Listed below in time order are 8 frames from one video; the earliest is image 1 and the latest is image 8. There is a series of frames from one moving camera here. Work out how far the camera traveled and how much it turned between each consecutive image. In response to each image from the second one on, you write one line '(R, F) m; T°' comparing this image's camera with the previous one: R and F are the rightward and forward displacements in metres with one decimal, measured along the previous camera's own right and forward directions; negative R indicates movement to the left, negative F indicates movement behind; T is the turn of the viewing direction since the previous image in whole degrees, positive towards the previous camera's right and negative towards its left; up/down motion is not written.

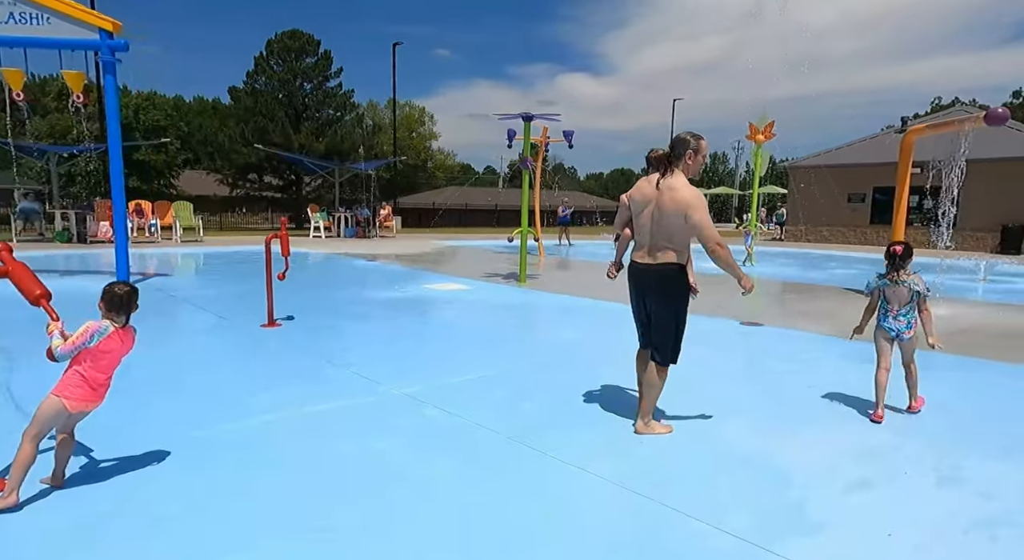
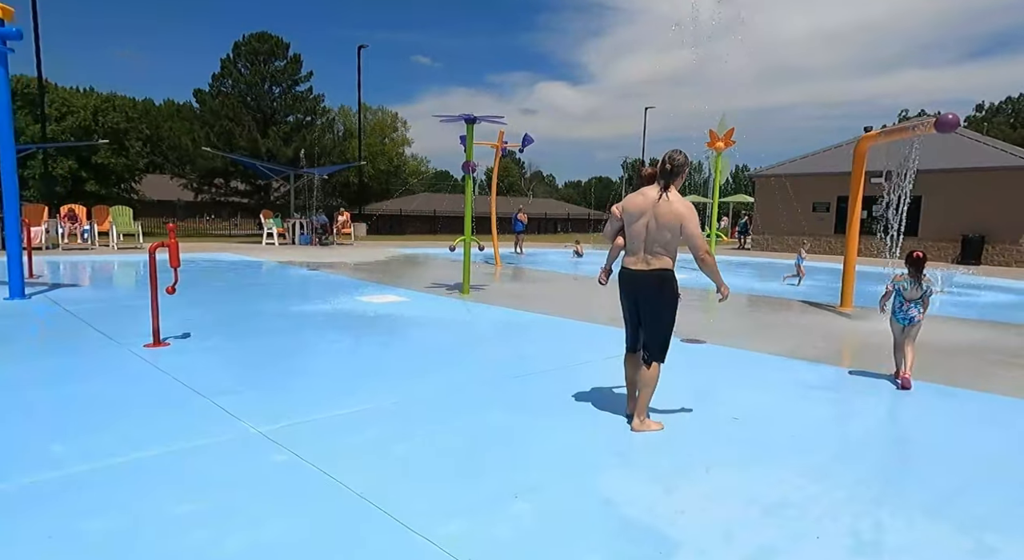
(+0.6, +0.5) m; +2°
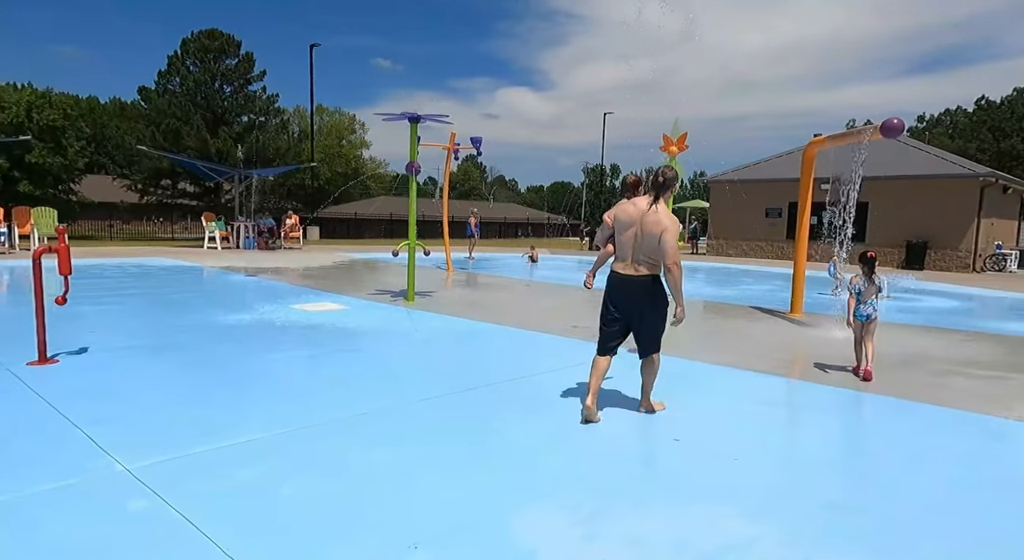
(+0.2, +0.3) m; +4°
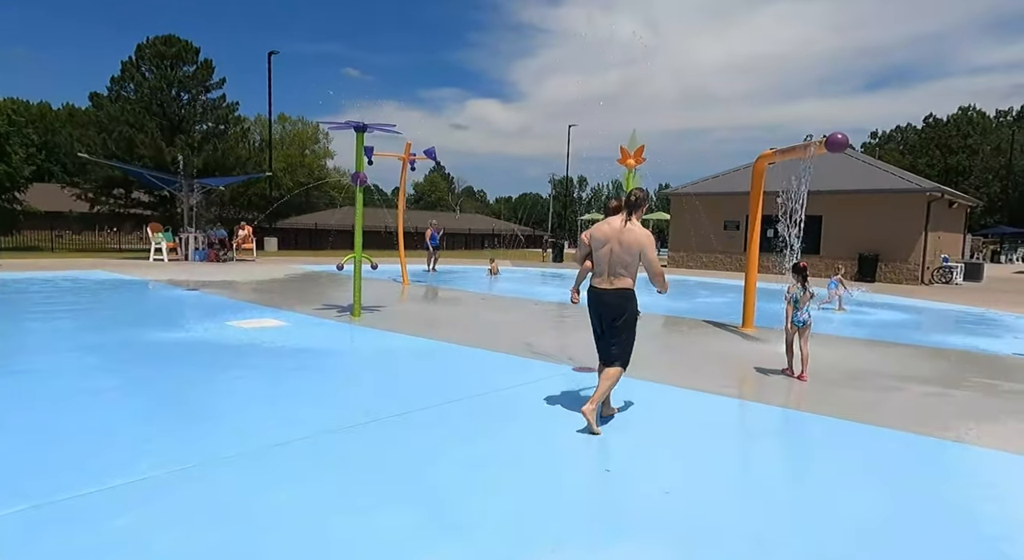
(+0.3, +0.2) m; +3°
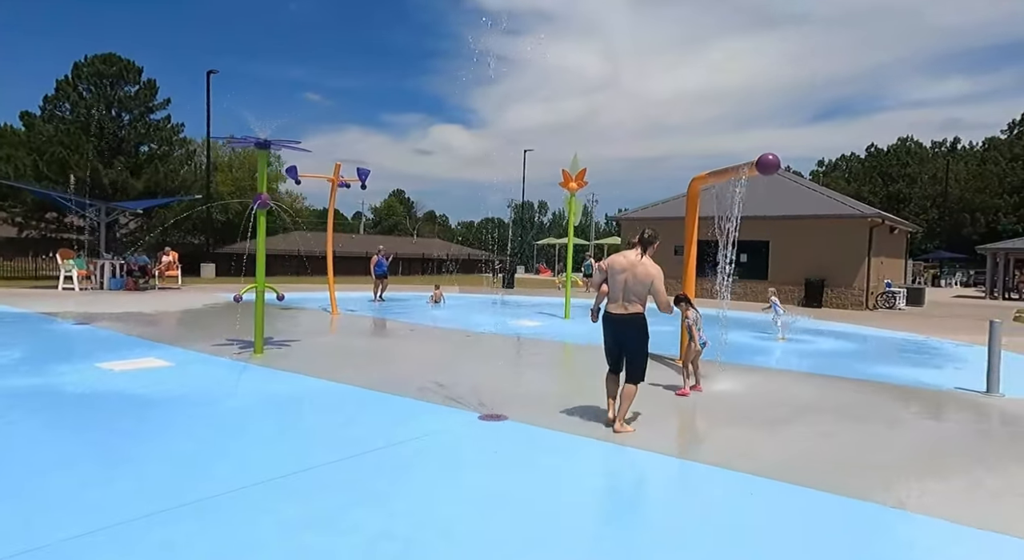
(+0.6, +0.7) m; +4°
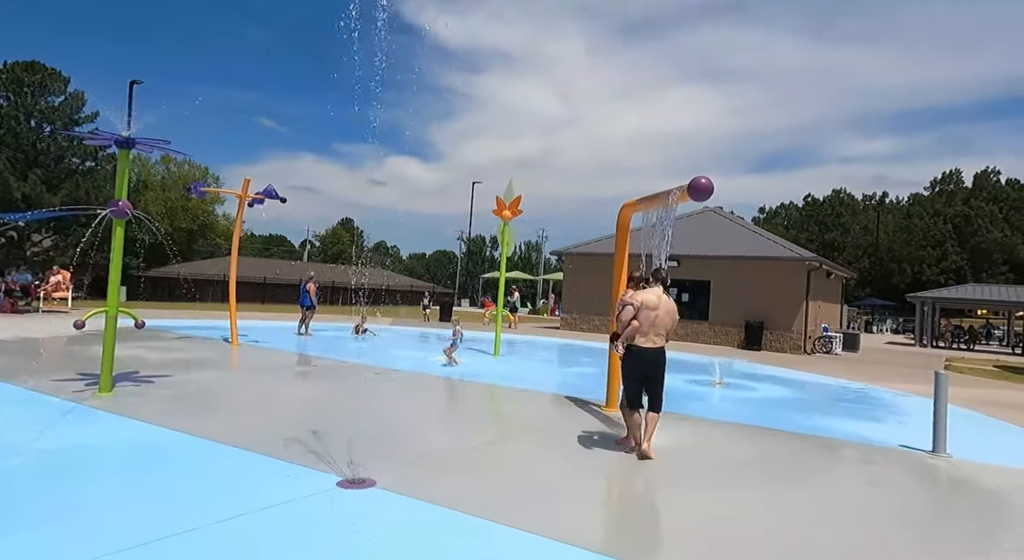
(+0.5, +0.9) m; +5°
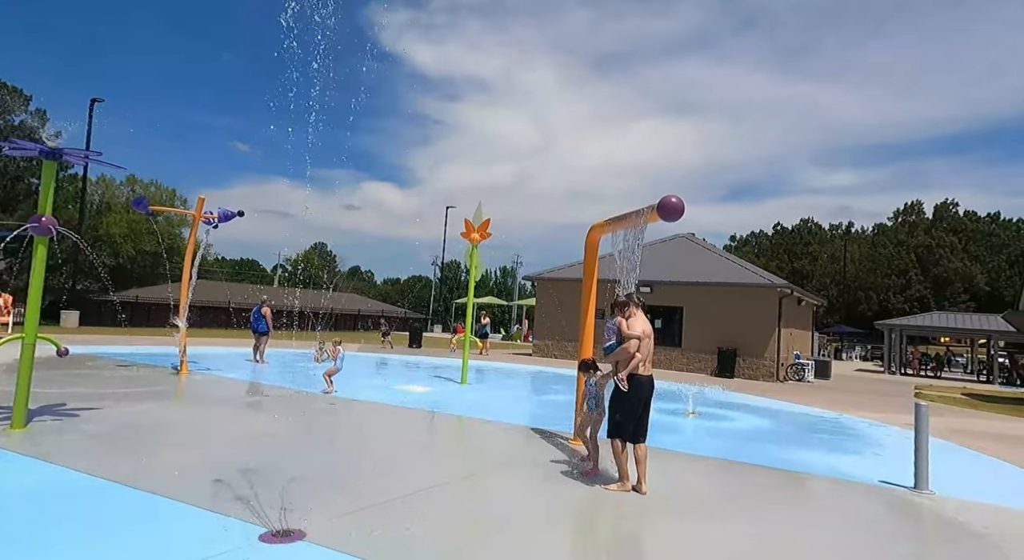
(+0.2, +0.4) m; +2°
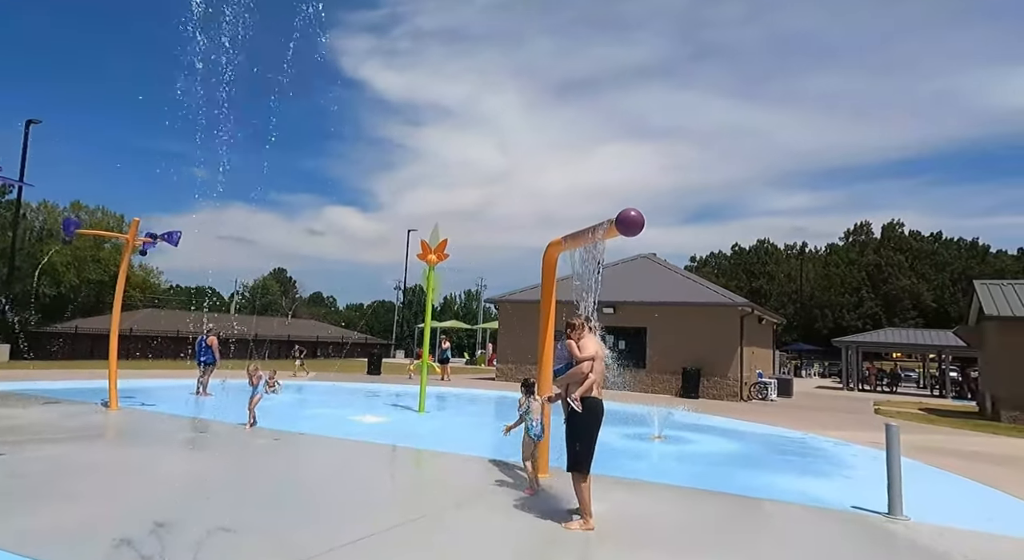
(+0.1, +0.4) m; +3°
